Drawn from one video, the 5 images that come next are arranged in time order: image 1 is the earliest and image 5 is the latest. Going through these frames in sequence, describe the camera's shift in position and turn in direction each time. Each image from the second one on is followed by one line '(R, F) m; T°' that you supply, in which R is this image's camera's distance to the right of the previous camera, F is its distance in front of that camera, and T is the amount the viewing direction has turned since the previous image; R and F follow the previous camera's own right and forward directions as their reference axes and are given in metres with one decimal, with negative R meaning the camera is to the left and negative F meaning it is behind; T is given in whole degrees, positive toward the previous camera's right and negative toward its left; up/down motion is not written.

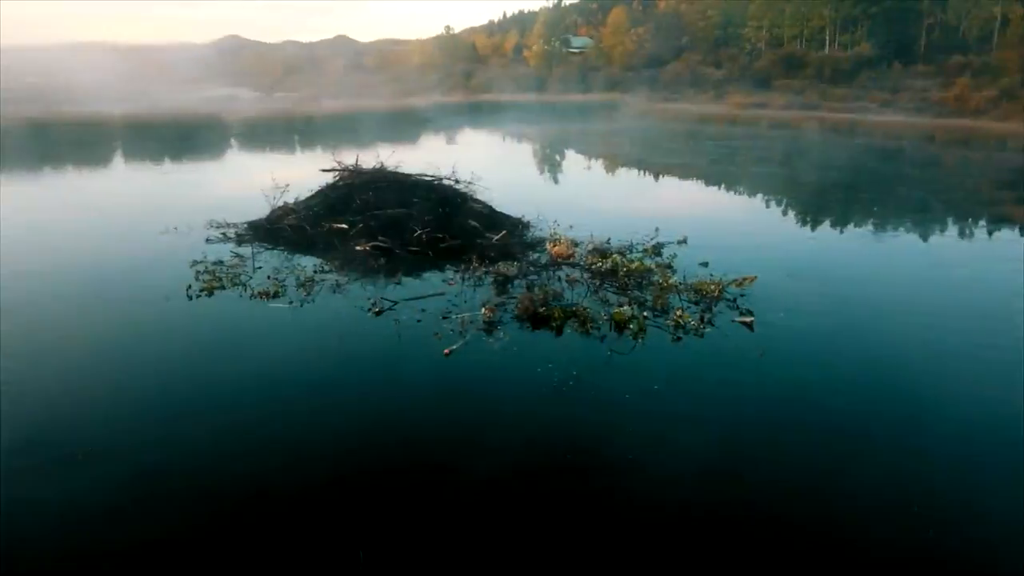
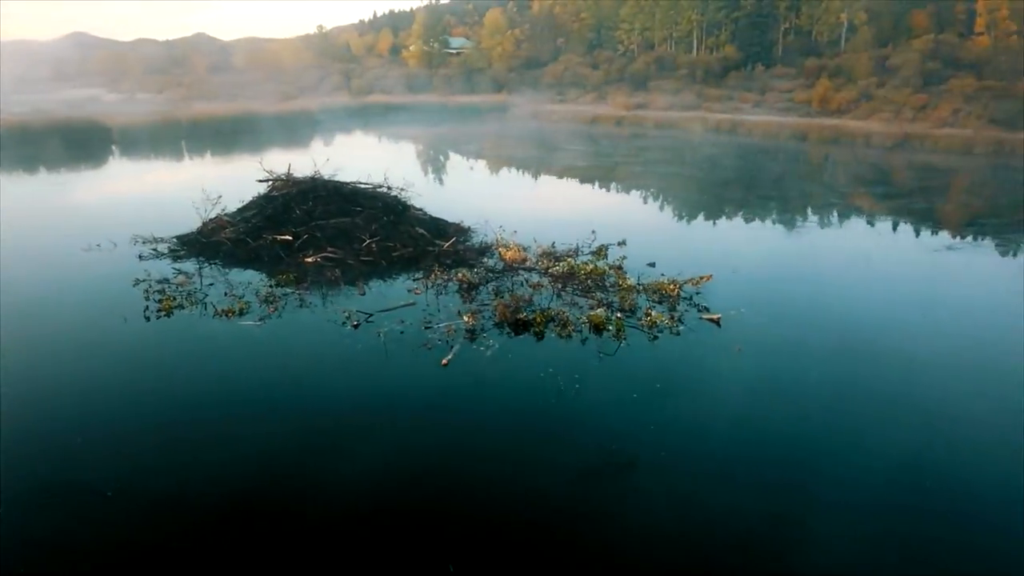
(-0.7, -0.1) m; +8°
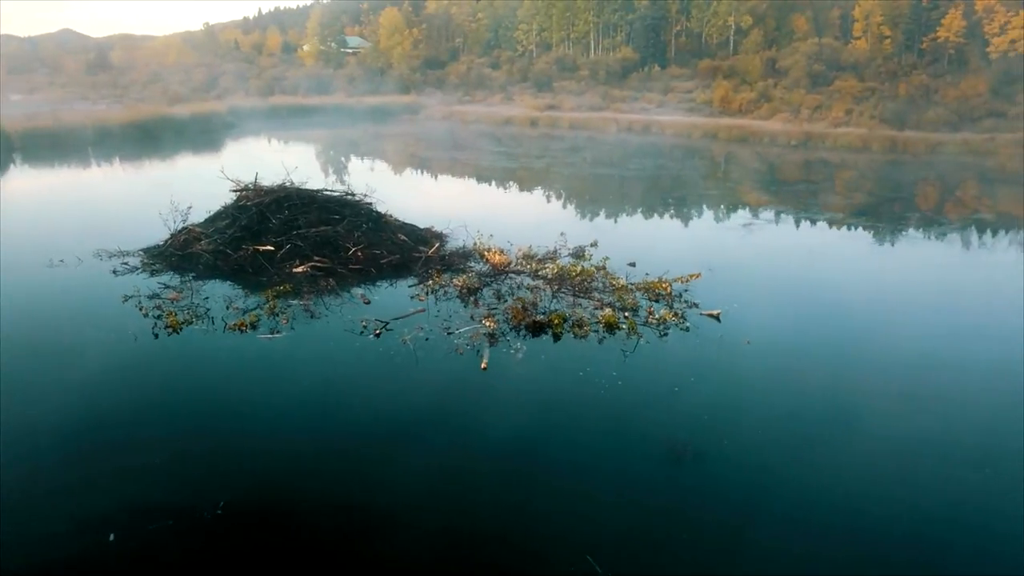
(-0.9, -0.2) m; +6°
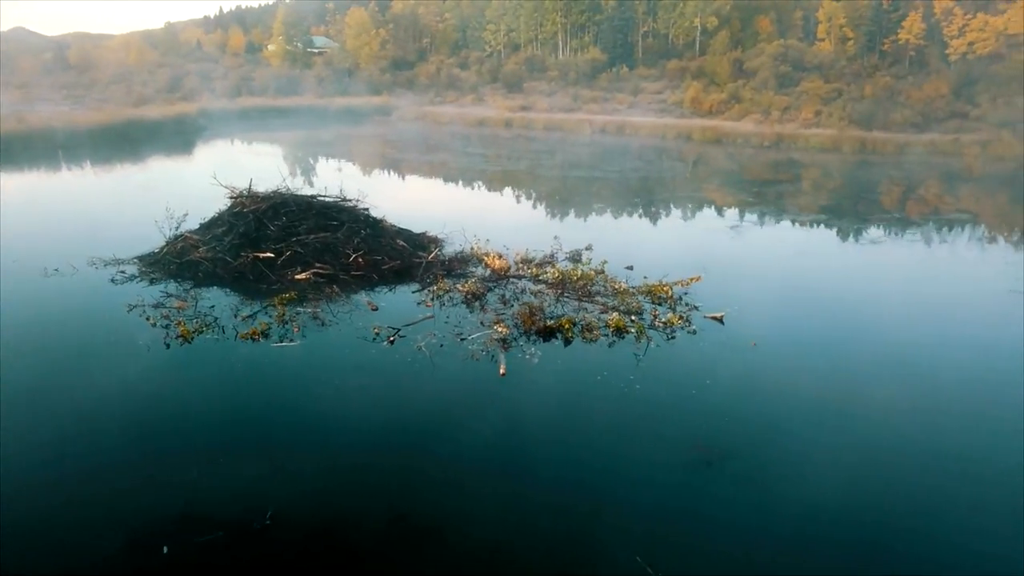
(-0.3, -0.1) m; +2°
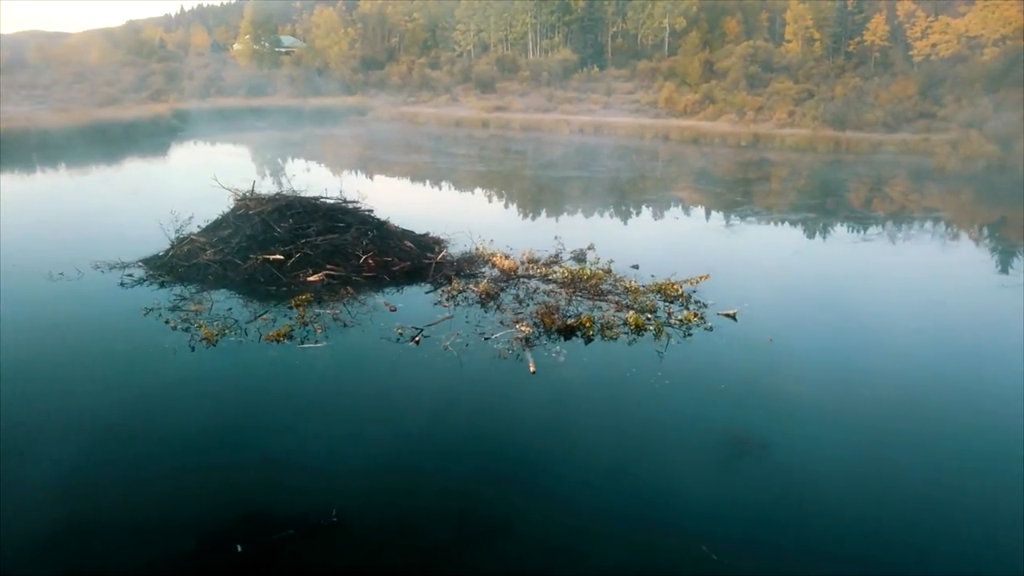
(-0.4, -0.1) m; +1°
